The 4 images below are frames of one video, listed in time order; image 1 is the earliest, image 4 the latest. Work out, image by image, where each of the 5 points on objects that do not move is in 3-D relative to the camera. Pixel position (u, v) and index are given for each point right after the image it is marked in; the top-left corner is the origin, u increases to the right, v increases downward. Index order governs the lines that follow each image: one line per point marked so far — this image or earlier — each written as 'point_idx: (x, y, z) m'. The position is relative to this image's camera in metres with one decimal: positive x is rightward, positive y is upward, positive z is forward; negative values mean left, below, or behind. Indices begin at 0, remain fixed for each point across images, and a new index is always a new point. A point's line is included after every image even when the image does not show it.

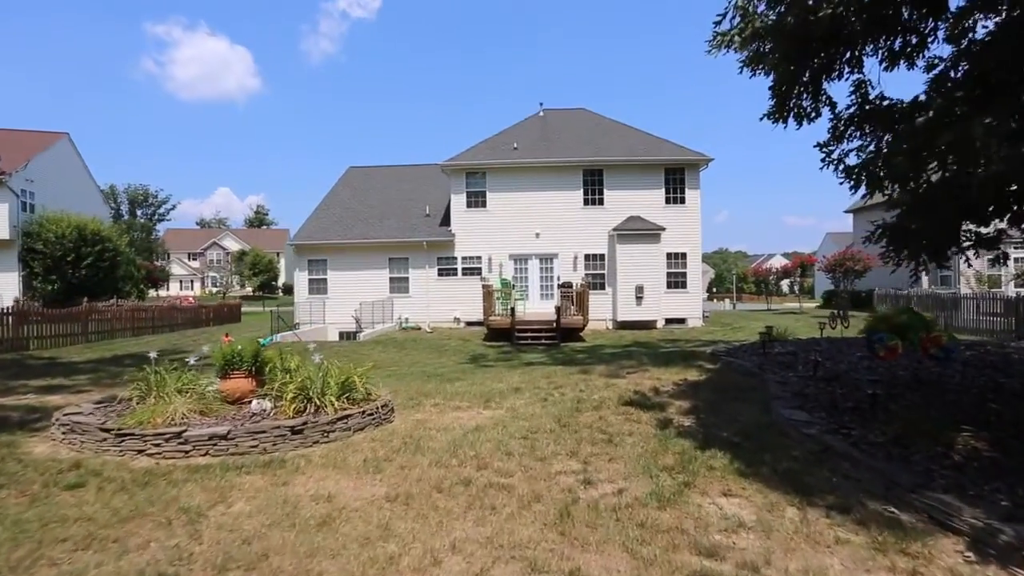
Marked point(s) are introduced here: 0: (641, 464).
0: (+0.9, -1.3, +3.8) m
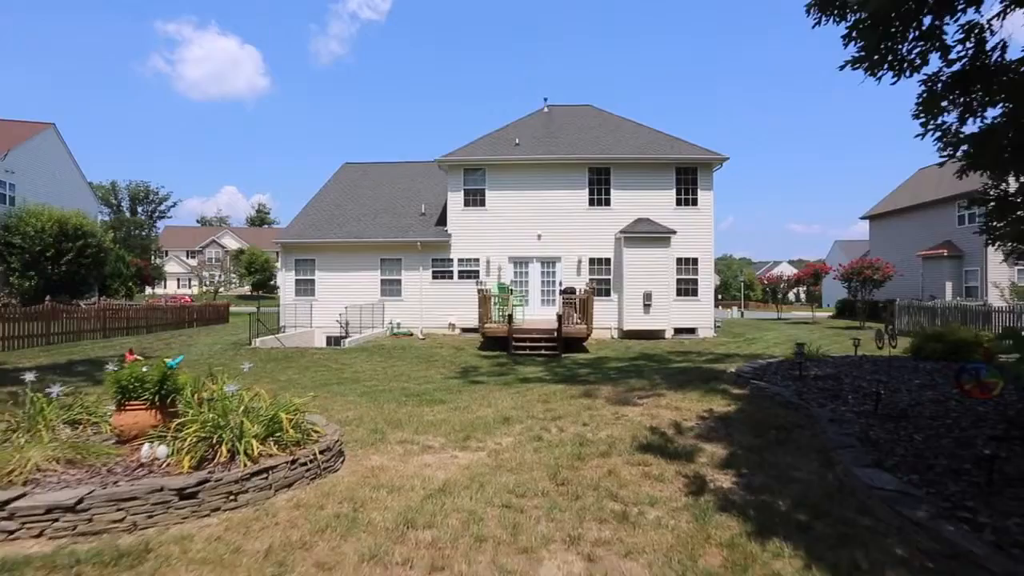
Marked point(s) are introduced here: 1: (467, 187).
0: (+0.8, -1.3, +2.6) m
1: (-1.6, +3.6, +18.9) m
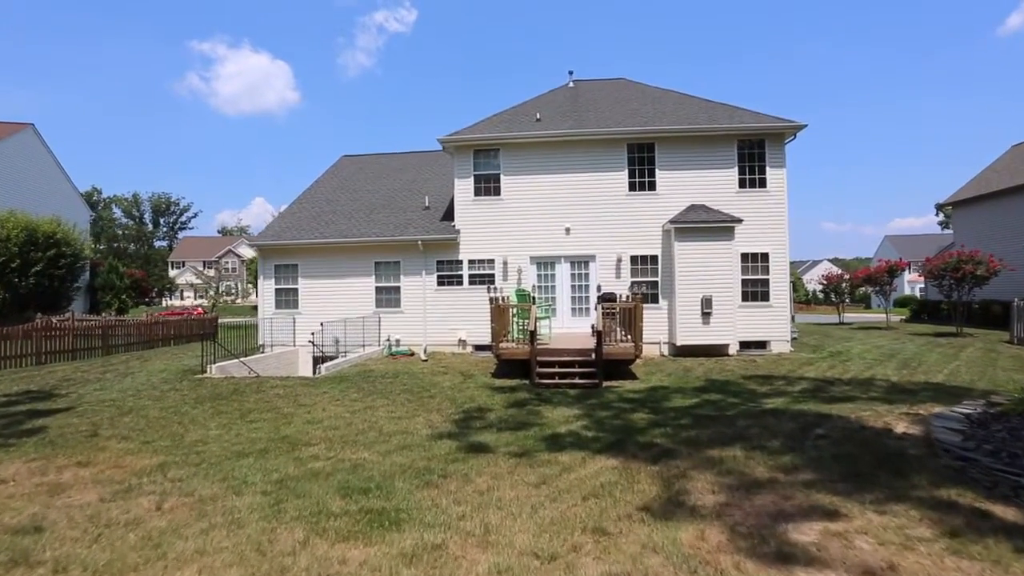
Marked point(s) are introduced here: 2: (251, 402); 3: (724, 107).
0: (+0.7, -1.4, -1.0) m
1: (-1.0, +3.3, +15.5) m
2: (-4.5, -2.0, +9.2) m
3: (+6.3, +5.4, +16.1) m
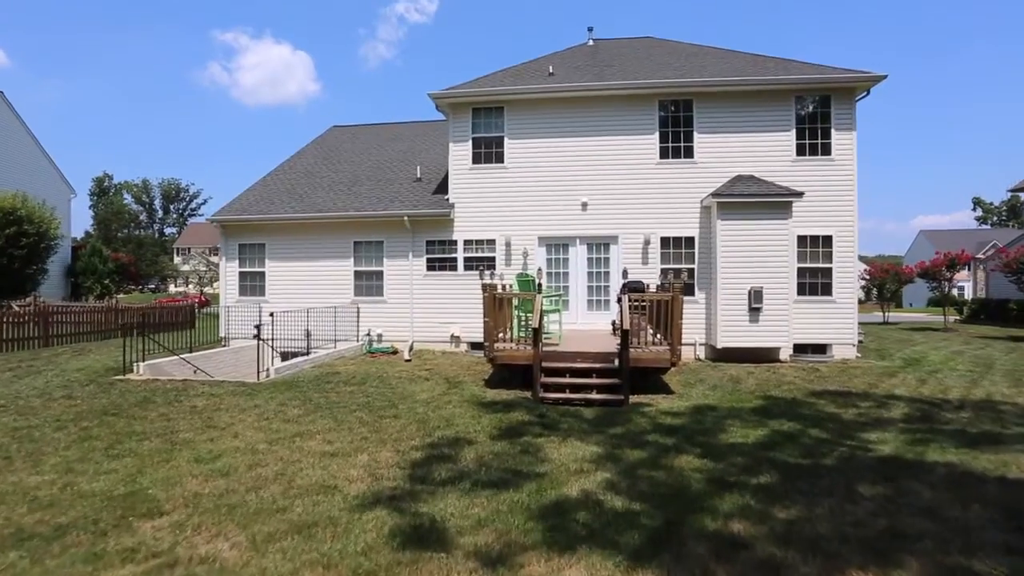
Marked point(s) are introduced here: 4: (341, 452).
0: (+0.3, -1.3, -3.6) m
1: (-0.8, +3.7, +12.9) m
2: (-4.6, -1.7, +6.8) m
3: (+6.5, +5.7, +13.2) m
4: (-1.8, -1.7, +5.5) m
